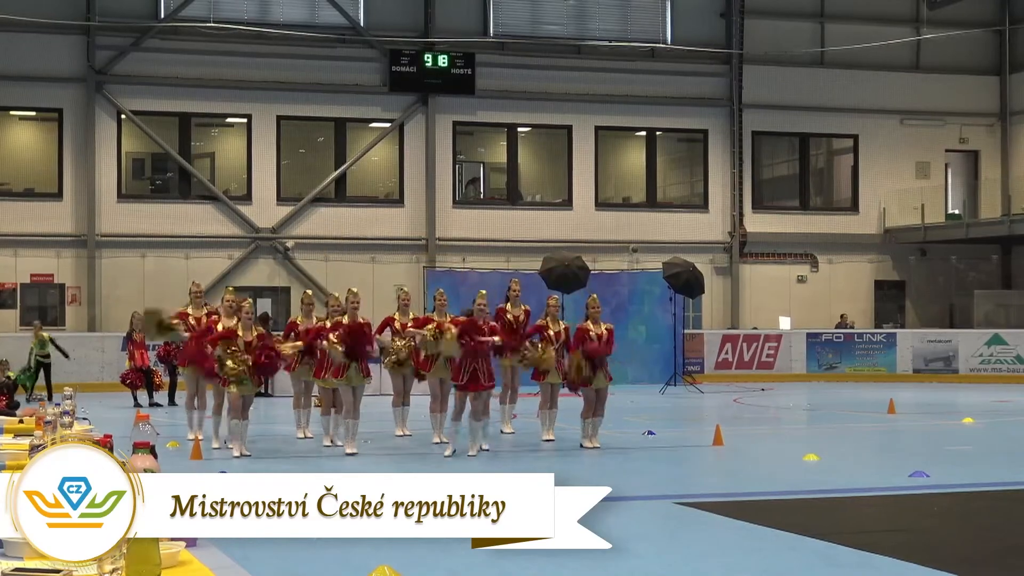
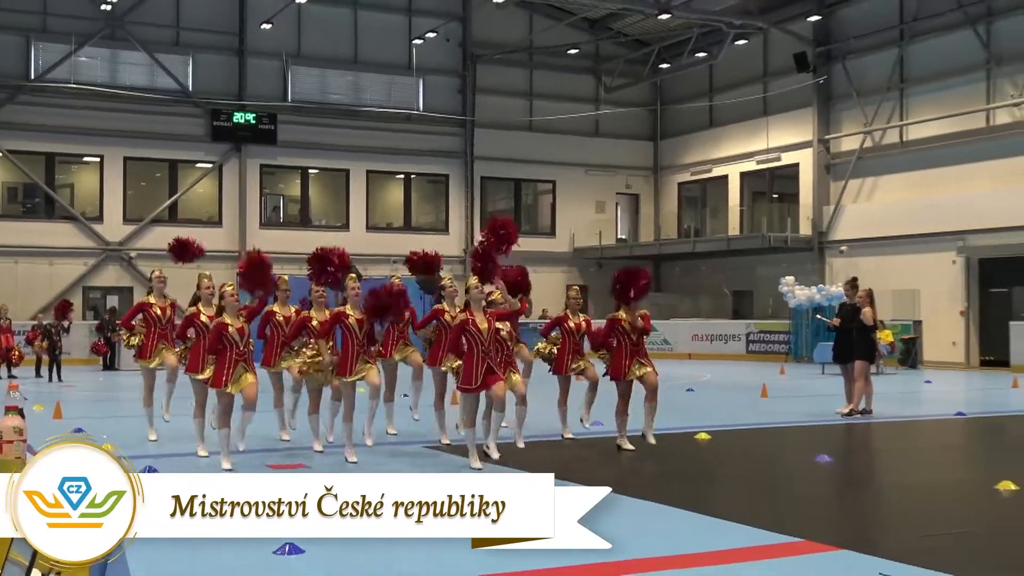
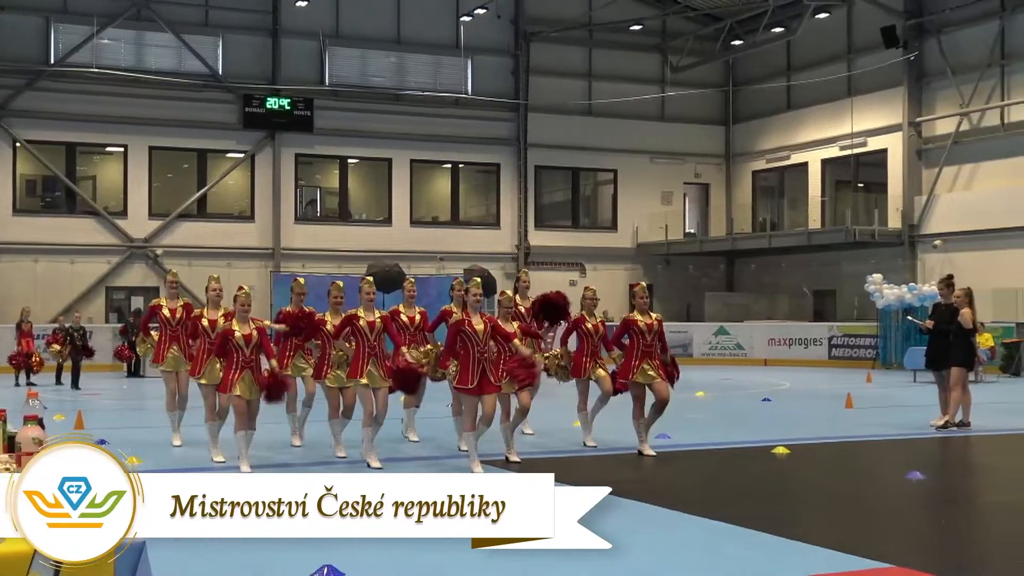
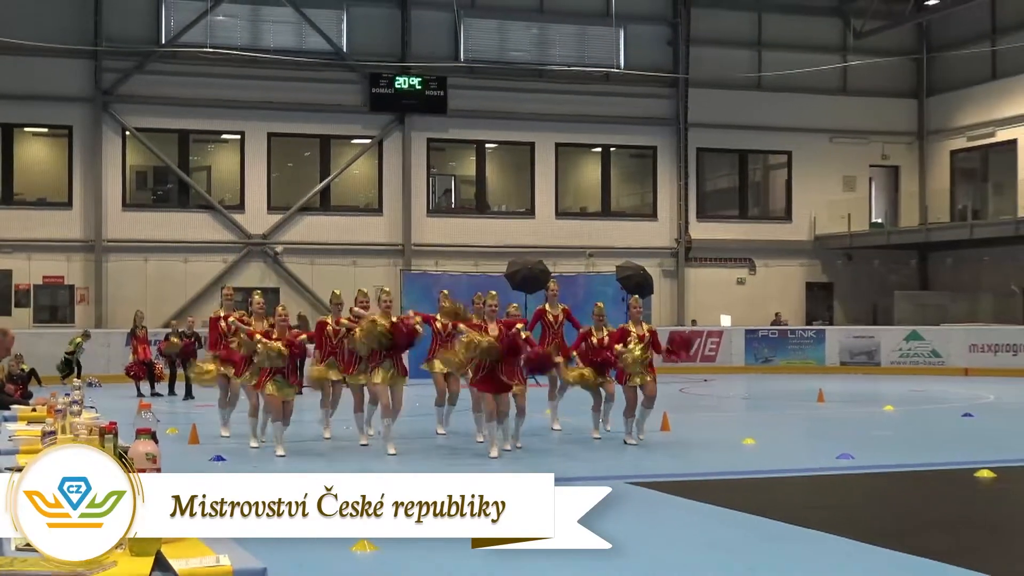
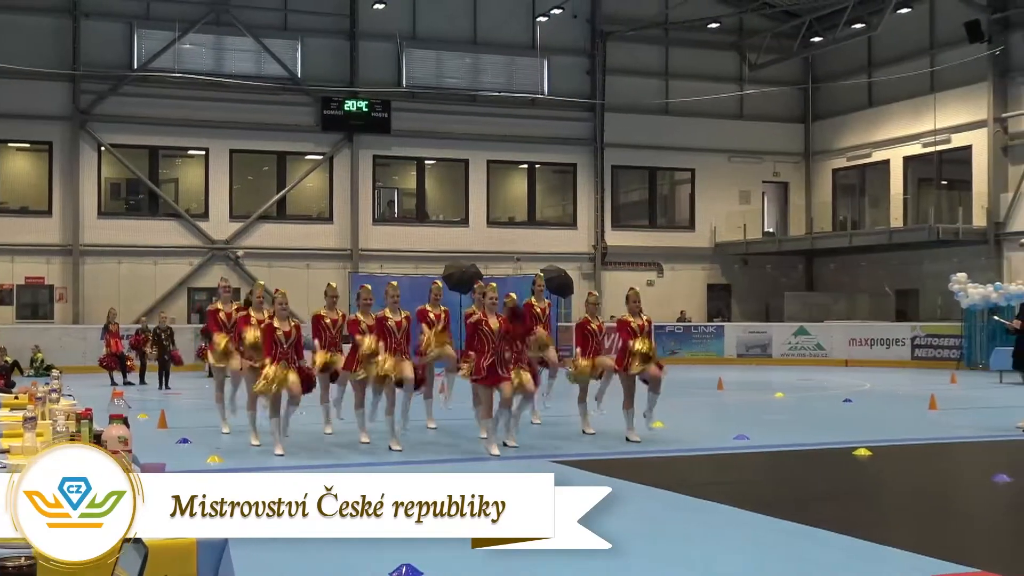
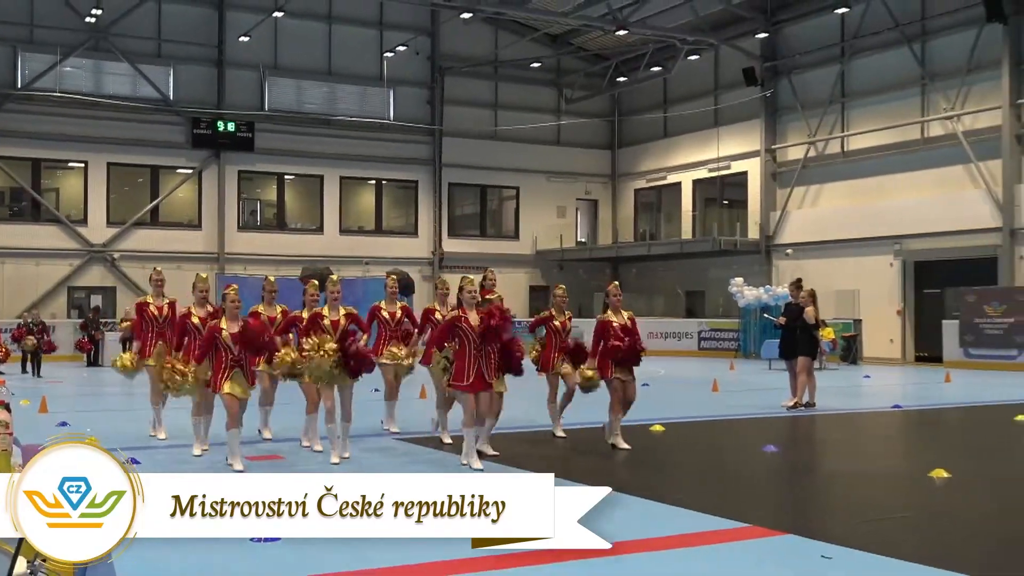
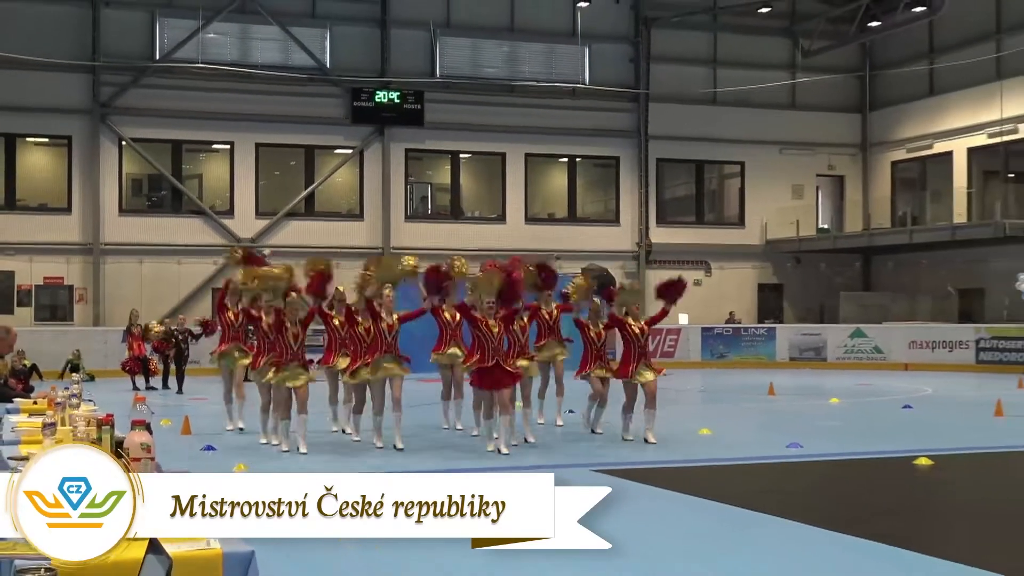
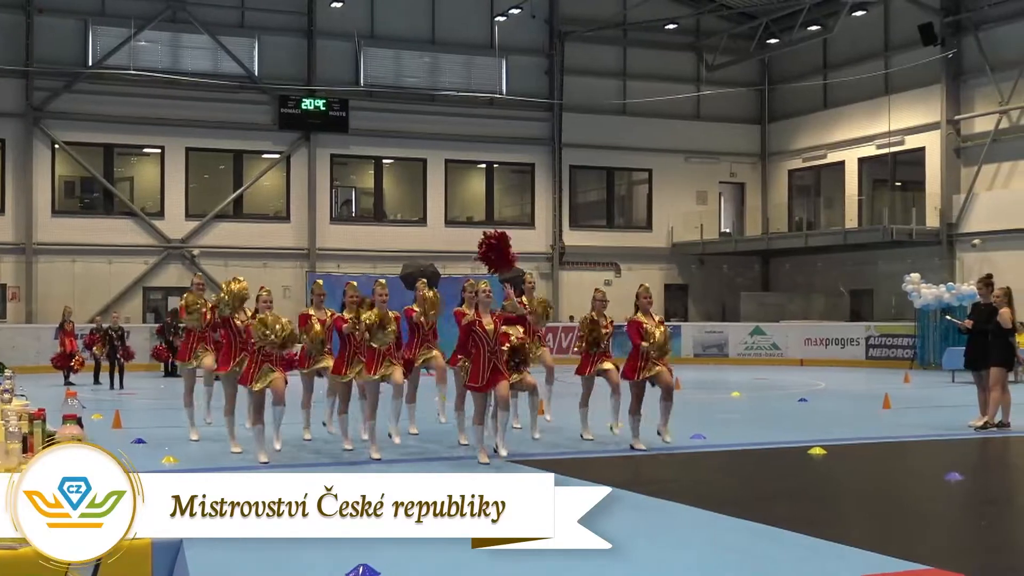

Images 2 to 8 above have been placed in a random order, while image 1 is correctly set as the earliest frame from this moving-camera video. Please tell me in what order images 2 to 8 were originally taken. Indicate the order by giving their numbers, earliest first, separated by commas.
4, 7, 5, 8, 3, 2, 6
